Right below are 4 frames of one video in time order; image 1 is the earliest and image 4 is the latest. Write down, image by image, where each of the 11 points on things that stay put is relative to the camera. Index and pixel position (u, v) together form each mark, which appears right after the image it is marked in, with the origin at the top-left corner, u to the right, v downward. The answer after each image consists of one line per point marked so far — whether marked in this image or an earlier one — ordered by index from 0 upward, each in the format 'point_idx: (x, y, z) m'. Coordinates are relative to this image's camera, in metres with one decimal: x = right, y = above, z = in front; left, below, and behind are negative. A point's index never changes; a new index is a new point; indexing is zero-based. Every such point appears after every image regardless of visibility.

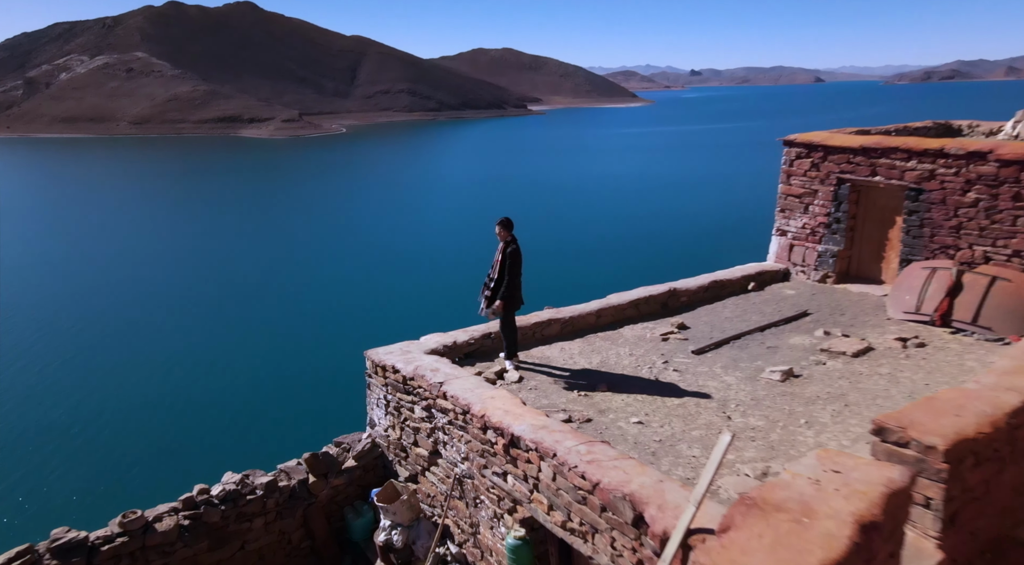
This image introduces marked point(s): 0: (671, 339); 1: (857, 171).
0: (+1.0, -0.3, +4.7) m
1: (+2.4, +0.8, +5.3) m
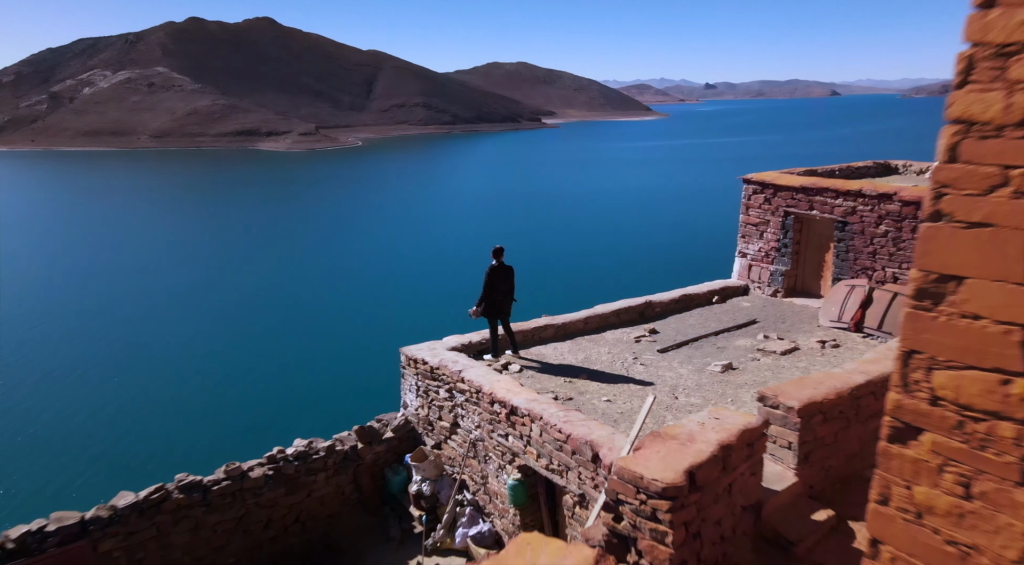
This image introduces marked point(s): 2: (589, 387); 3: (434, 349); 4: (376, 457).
0: (+1.0, -0.5, +5.9) m
1: (+2.5, +0.7, +6.5) m
2: (+0.5, -0.7, +4.8) m
3: (-0.5, -0.5, +5.3) m
4: (-1.0, -1.2, +5.3) m
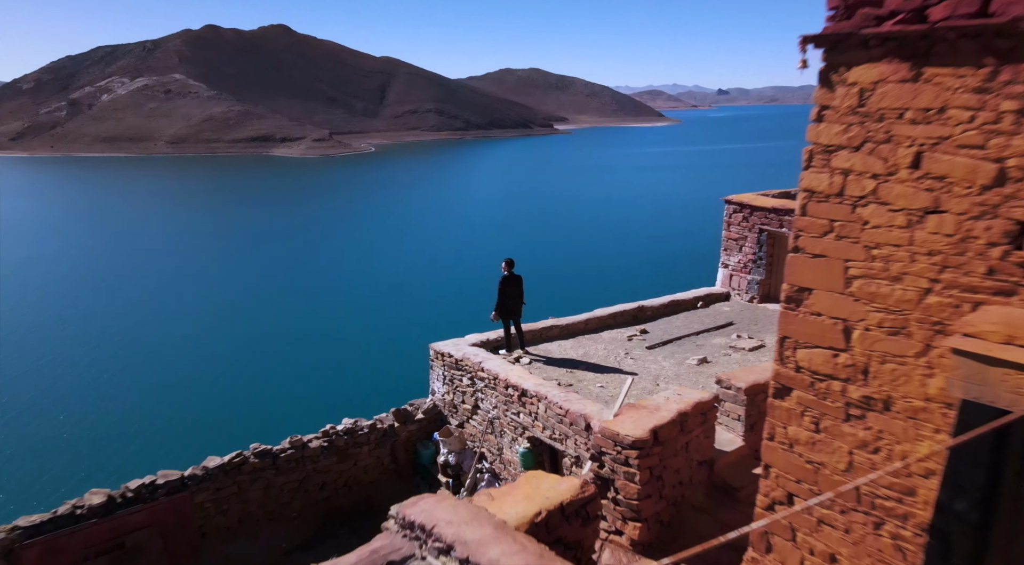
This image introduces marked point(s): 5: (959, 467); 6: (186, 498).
0: (+1.1, -0.5, +6.9) m
1: (+2.6, +0.6, +7.5) m
2: (+0.6, -0.7, +5.8) m
3: (-0.5, -0.5, +6.3) m
4: (-0.9, -1.3, +6.3) m
5: (+1.5, -0.6, +2.4) m
6: (-2.3, -1.5, +5.2) m
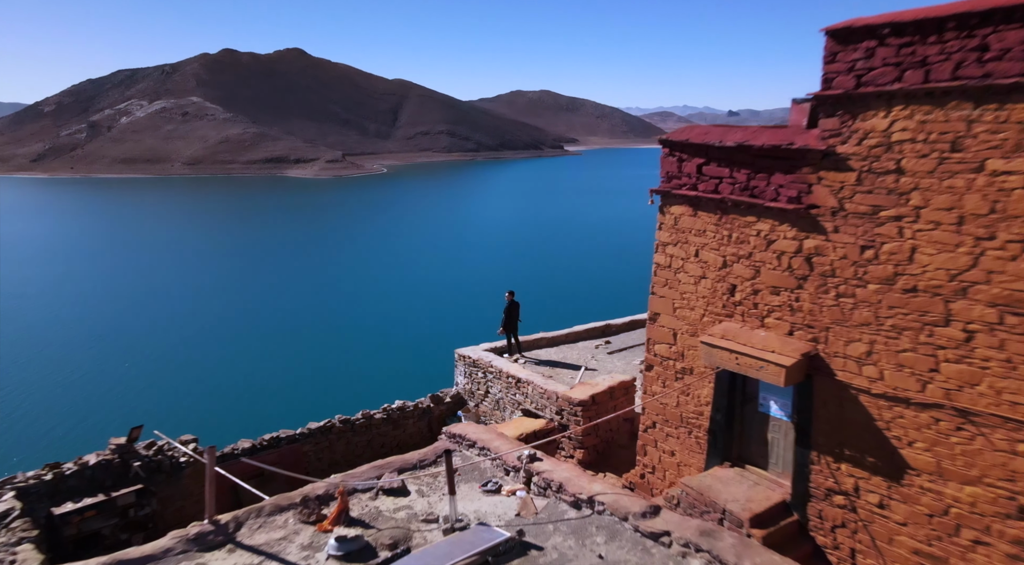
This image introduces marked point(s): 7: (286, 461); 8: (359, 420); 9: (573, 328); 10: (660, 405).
0: (+1.1, -0.8, +9.7) m
1: (+2.6, +0.2, +10.2) m
2: (+0.6, -1.0, +8.6) m
3: (-0.4, -0.8, +9.1) m
4: (-0.9, -1.6, +9.1) m
5: (+1.4, -0.8, +5.2) m
6: (-2.3, -1.8, +7.9) m
7: (-2.4, -1.9, +7.8) m
8: (-1.7, -1.6, +8.5) m
9: (+0.8, -0.6, +10.0) m
10: (+1.1, -0.9, +5.6) m
